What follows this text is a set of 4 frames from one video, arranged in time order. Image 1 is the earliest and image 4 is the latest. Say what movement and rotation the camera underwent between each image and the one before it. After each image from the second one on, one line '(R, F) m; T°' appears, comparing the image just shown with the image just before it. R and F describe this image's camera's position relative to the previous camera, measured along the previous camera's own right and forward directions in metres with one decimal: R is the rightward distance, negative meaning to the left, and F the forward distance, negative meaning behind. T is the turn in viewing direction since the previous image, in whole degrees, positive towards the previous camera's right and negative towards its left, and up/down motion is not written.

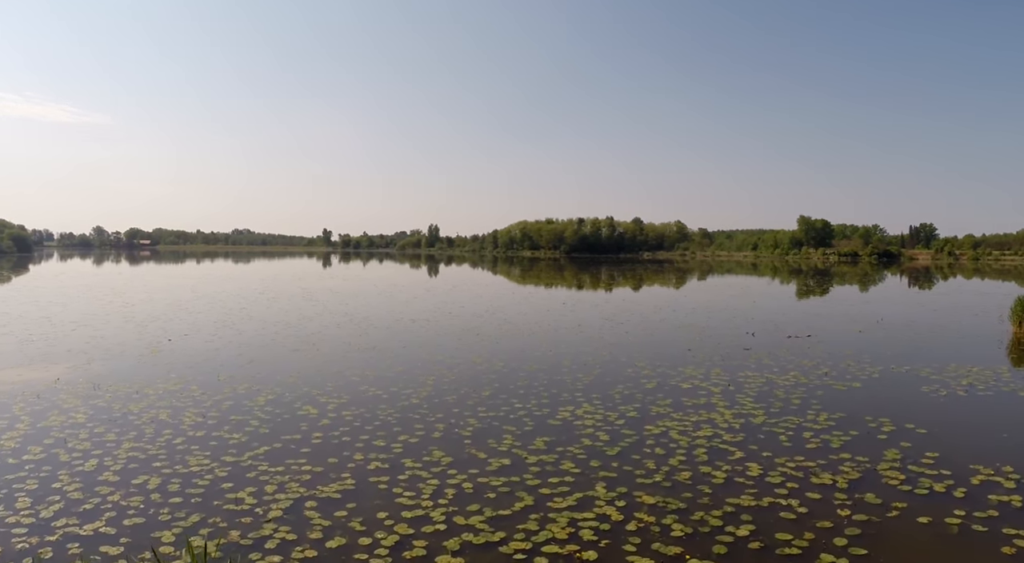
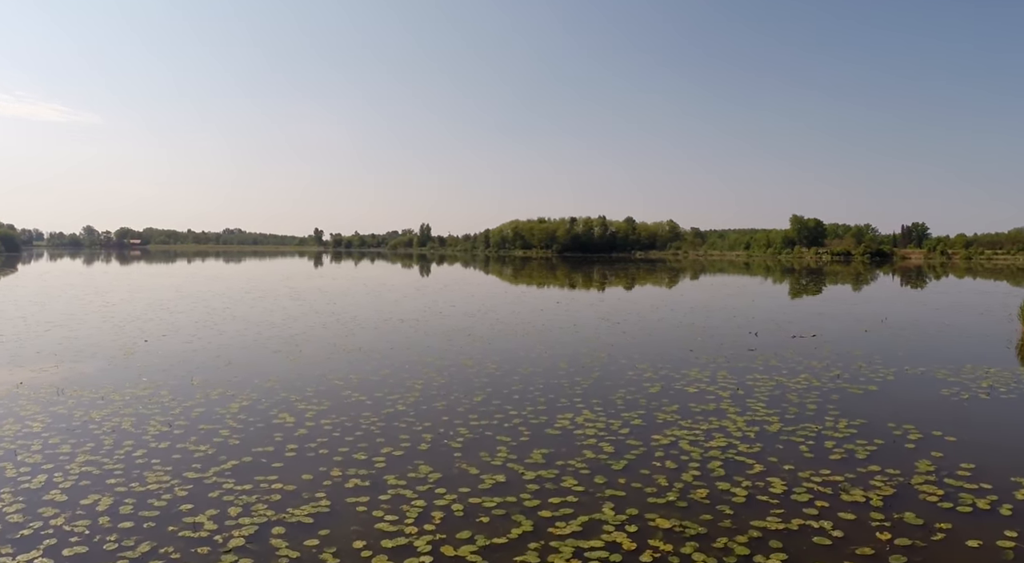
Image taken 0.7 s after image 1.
(0.0, +1.2) m; +1°
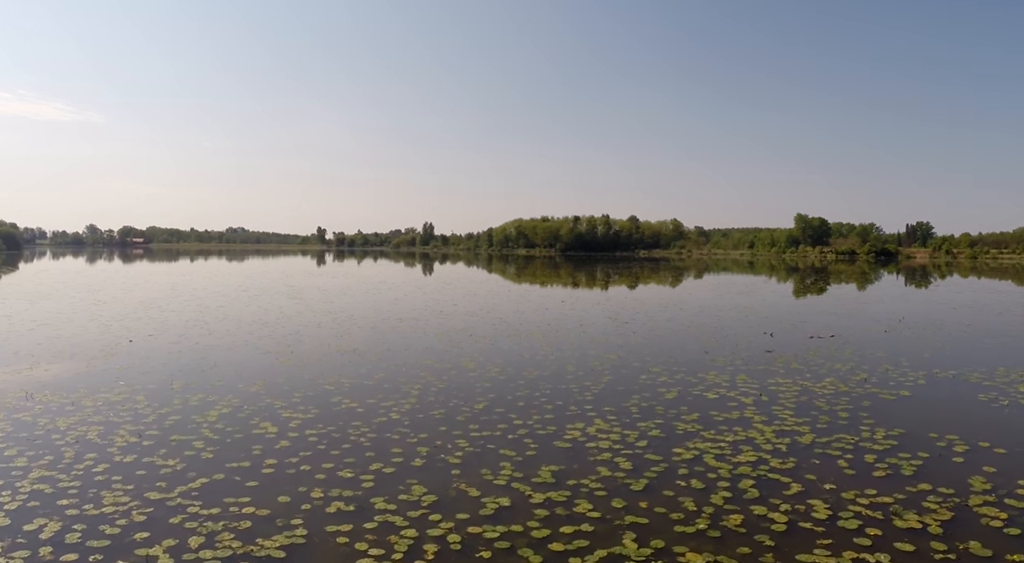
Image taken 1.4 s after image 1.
(0.0, +1.3) m; 0°
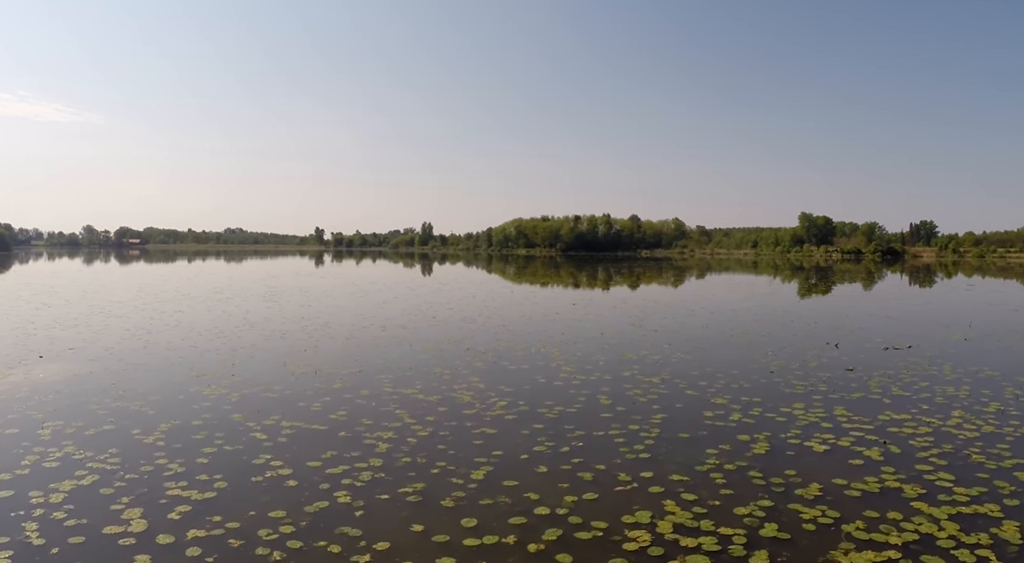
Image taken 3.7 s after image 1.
(-0.2, +4.9) m; 0°
